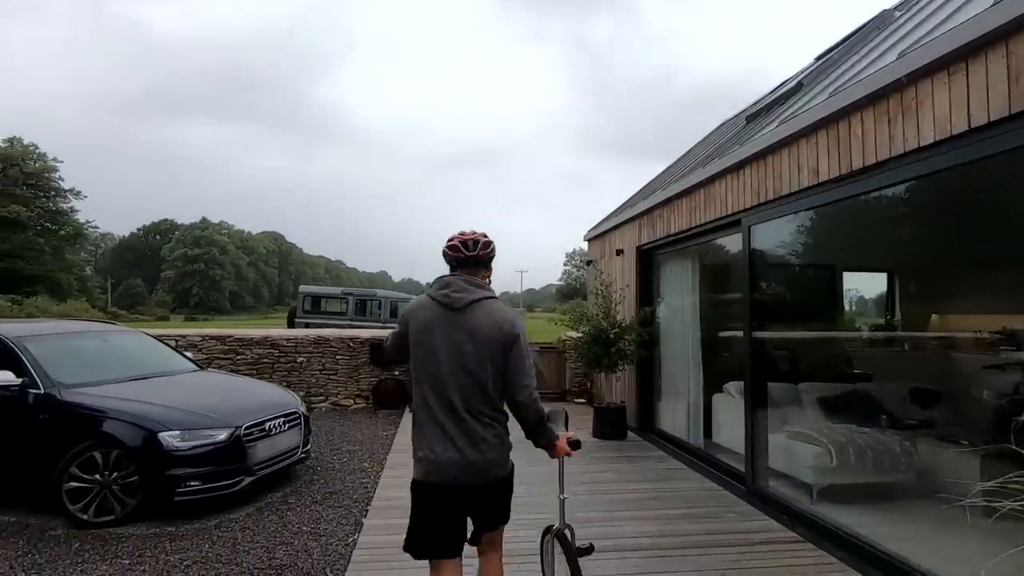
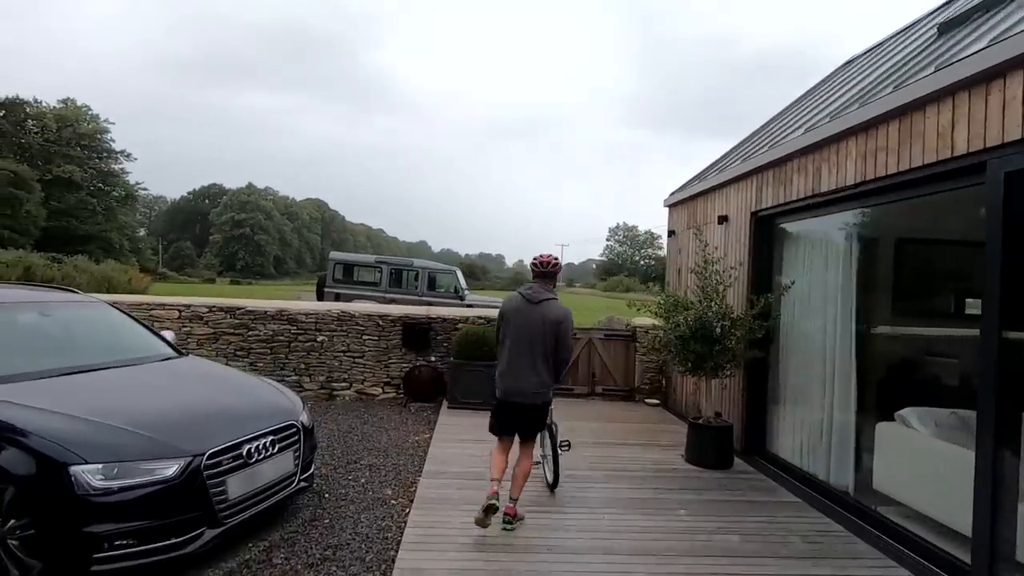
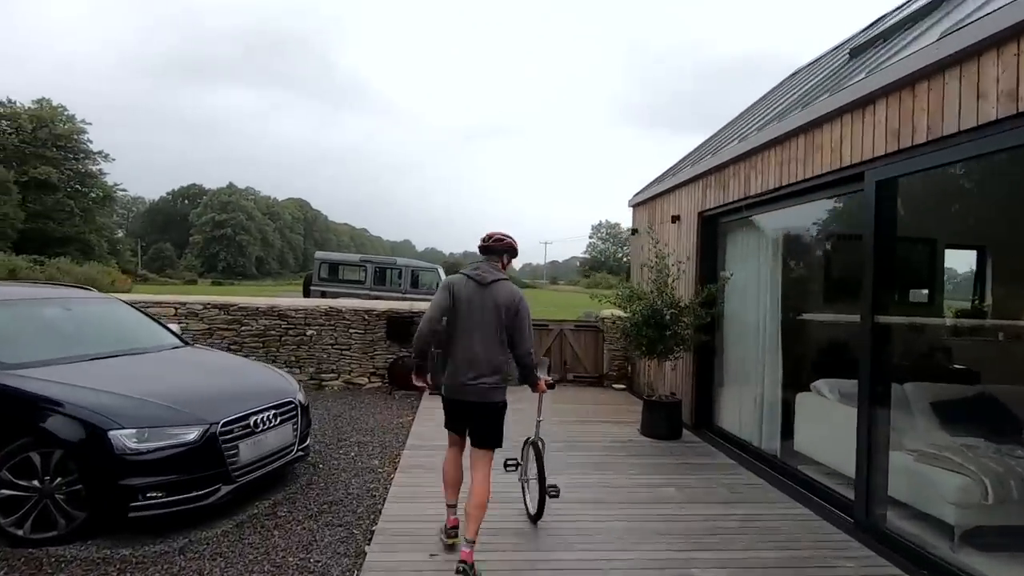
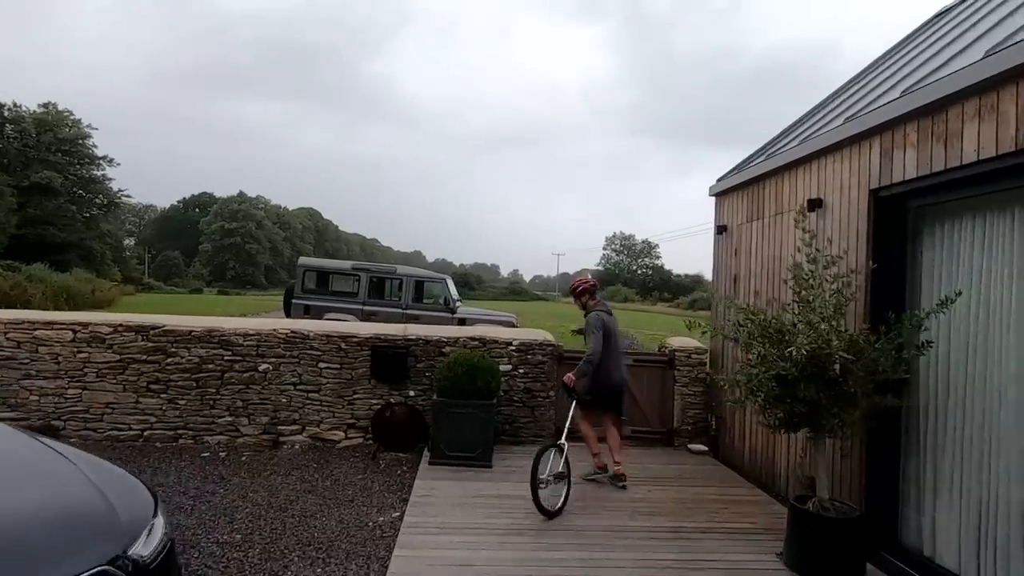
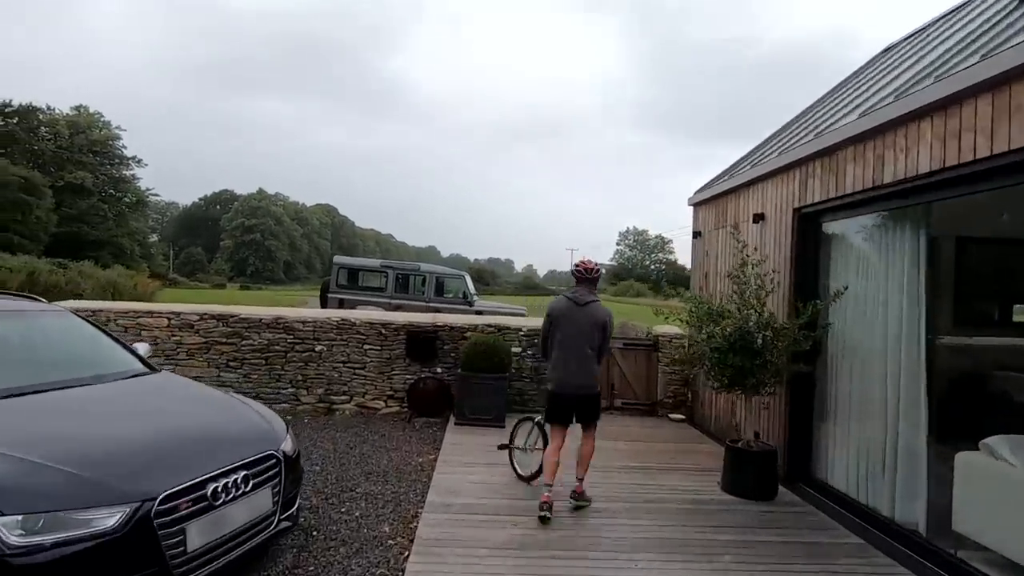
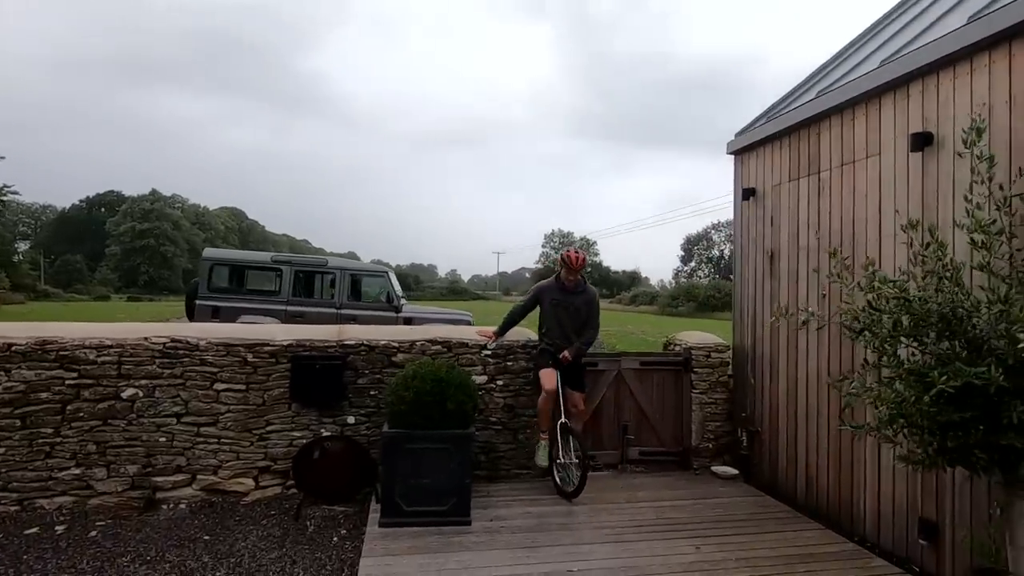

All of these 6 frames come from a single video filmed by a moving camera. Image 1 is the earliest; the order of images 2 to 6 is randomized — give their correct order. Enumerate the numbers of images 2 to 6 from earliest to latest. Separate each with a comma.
3, 2, 5, 4, 6
